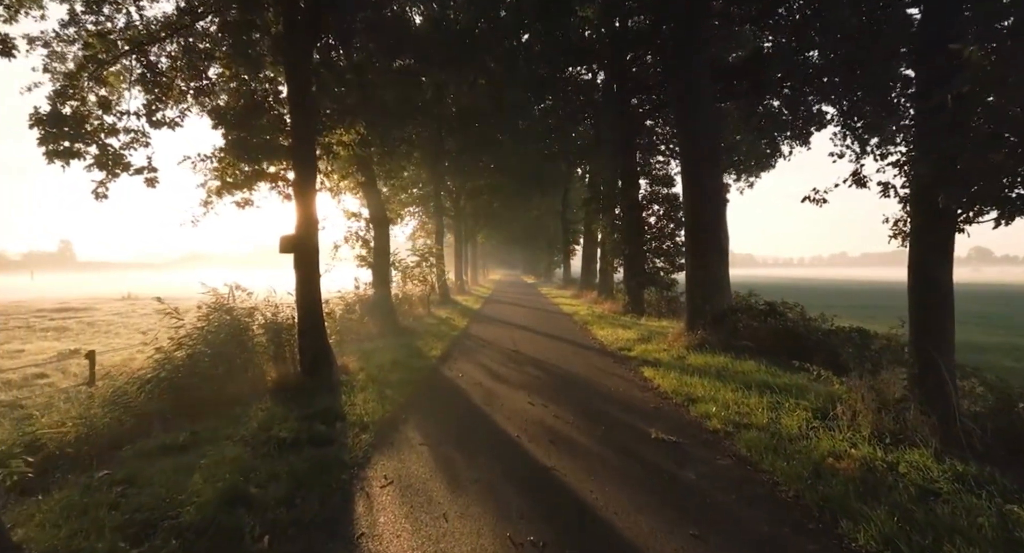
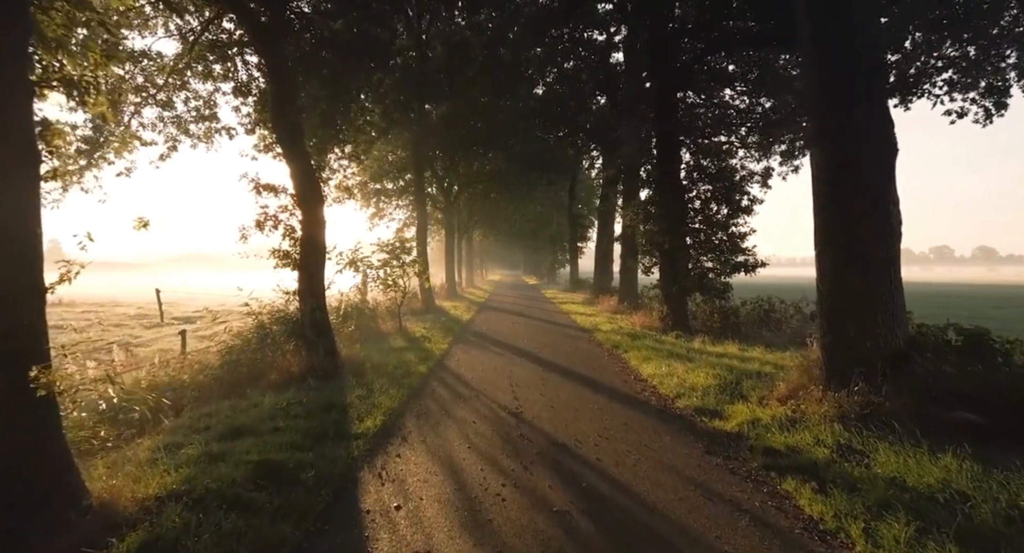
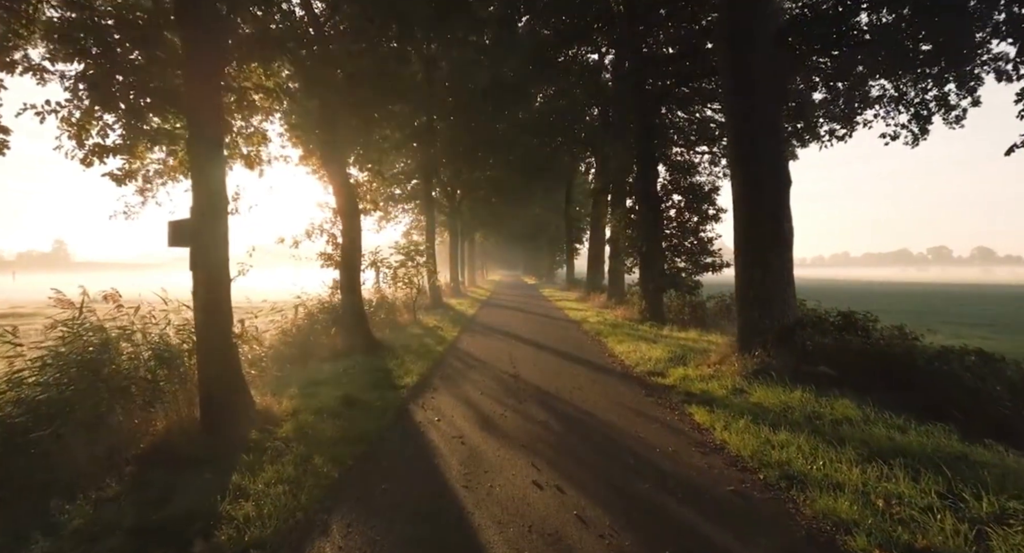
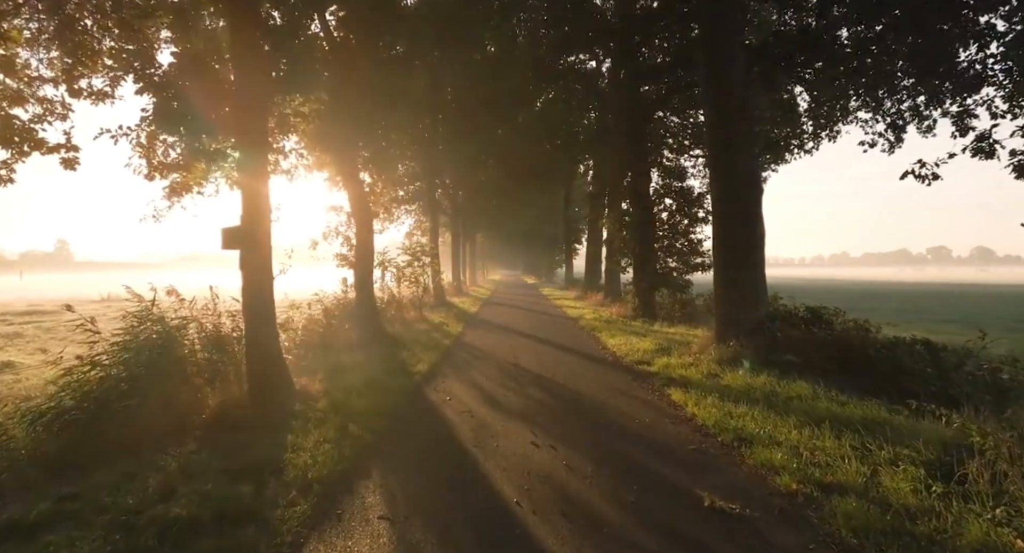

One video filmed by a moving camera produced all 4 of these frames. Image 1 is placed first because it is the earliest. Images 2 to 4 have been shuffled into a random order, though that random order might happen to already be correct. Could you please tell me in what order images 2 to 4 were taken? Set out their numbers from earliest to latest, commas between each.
4, 3, 2
